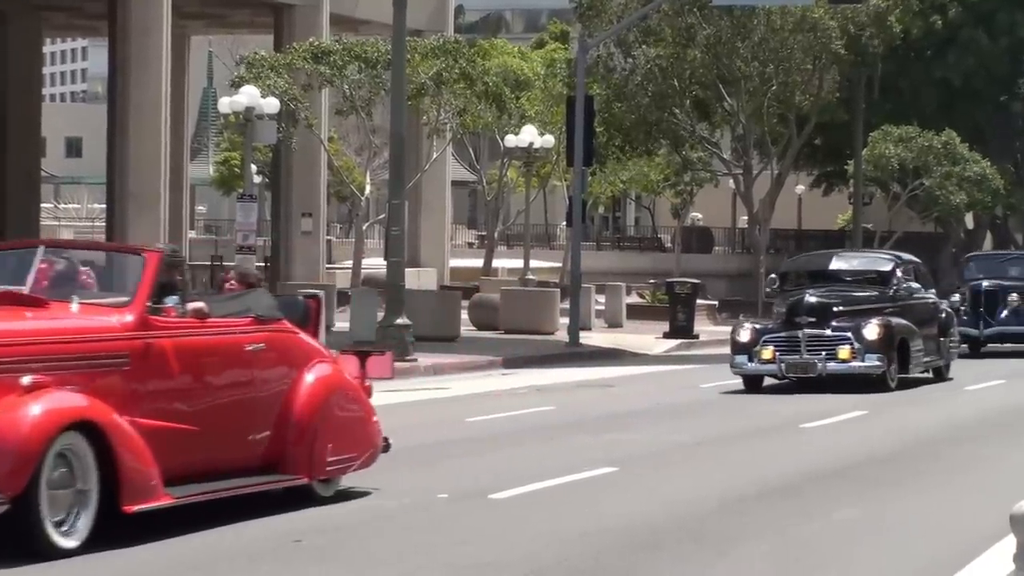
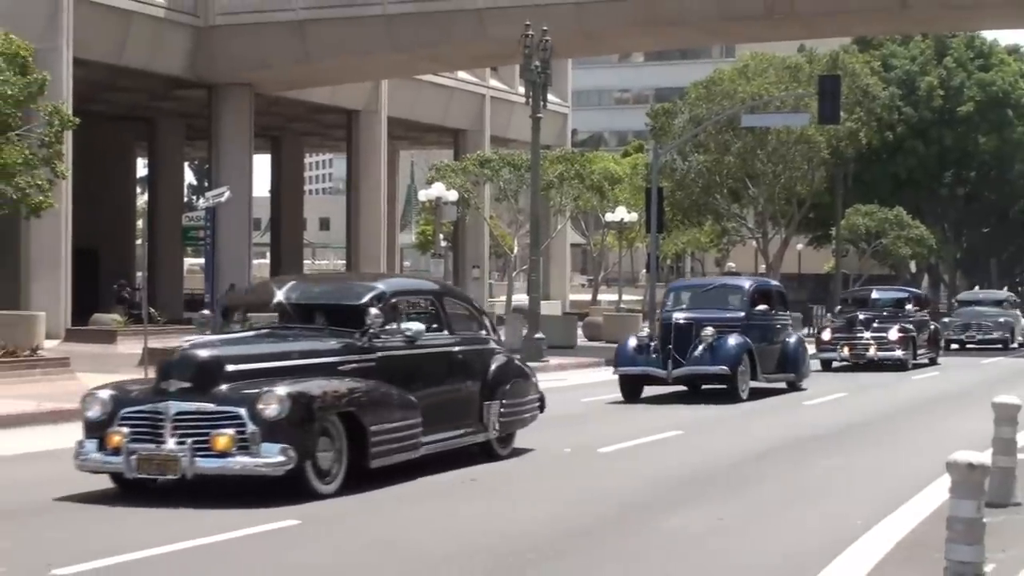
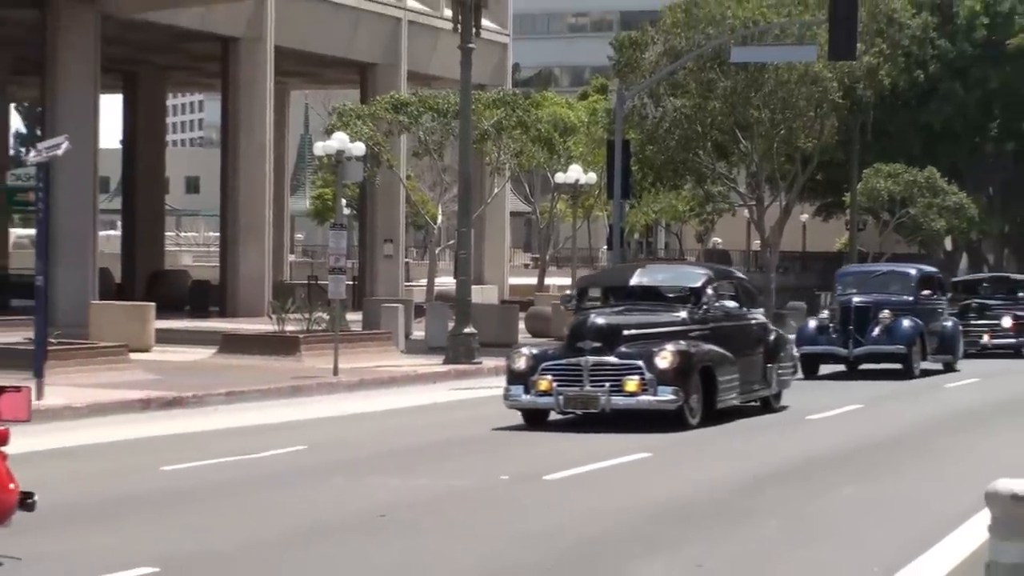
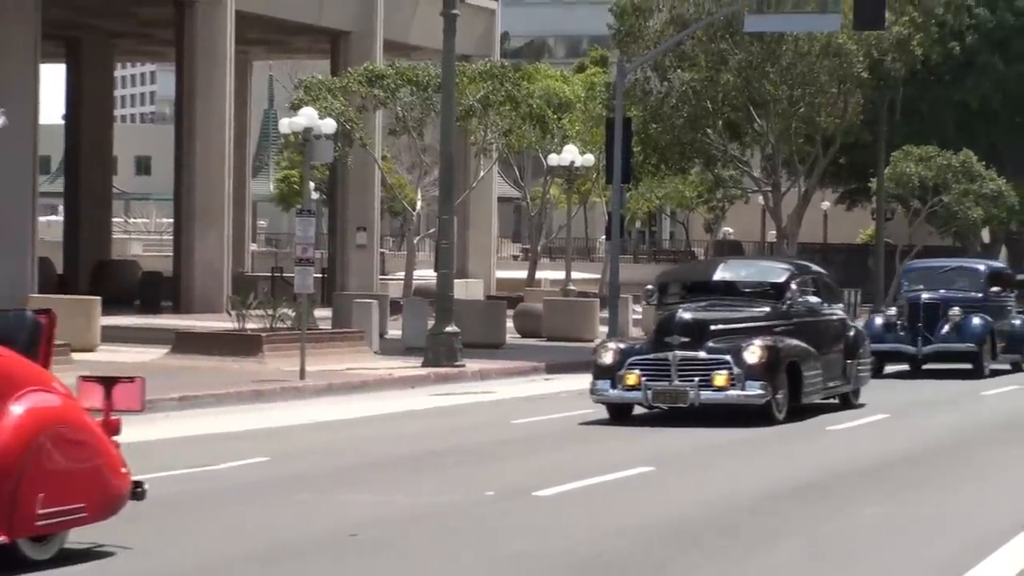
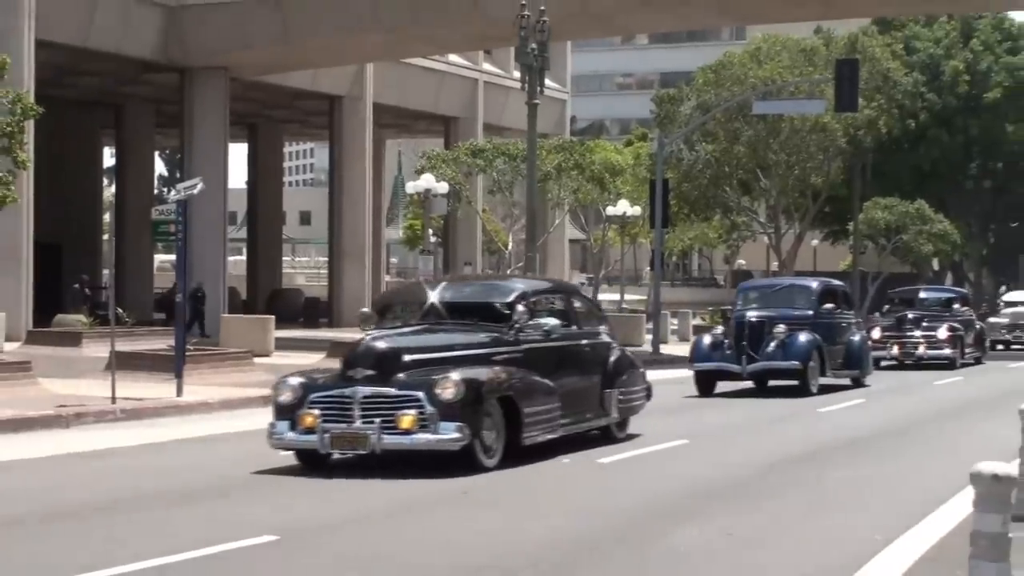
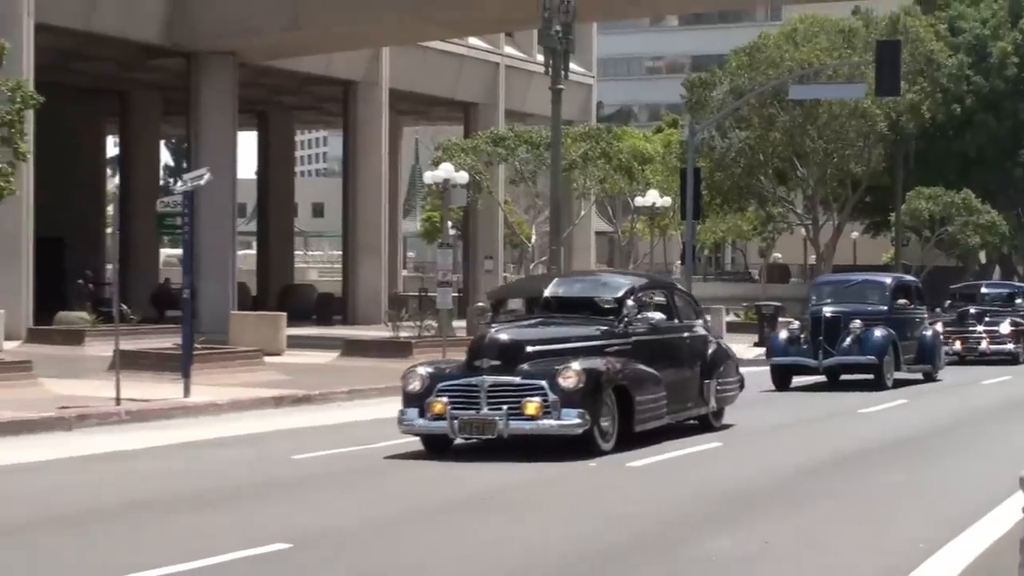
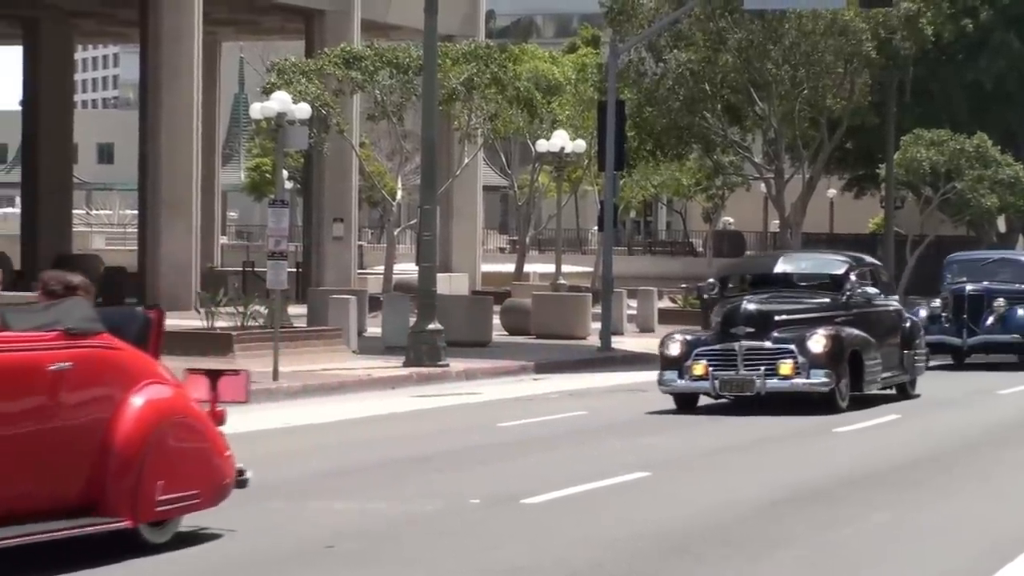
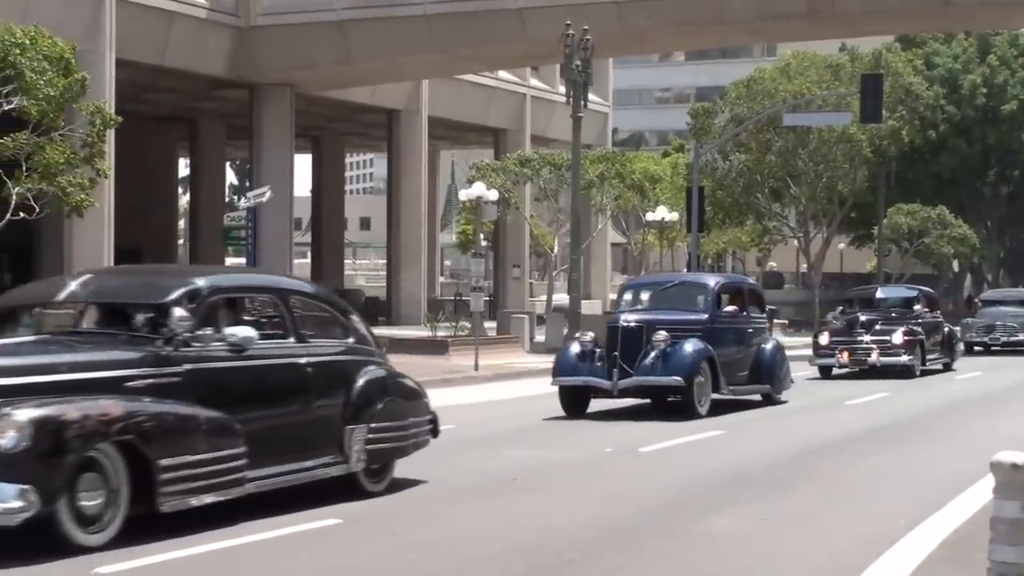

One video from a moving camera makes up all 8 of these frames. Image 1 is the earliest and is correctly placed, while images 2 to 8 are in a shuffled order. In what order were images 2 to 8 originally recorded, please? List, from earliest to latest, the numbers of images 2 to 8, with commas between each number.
7, 4, 3, 6, 5, 2, 8
